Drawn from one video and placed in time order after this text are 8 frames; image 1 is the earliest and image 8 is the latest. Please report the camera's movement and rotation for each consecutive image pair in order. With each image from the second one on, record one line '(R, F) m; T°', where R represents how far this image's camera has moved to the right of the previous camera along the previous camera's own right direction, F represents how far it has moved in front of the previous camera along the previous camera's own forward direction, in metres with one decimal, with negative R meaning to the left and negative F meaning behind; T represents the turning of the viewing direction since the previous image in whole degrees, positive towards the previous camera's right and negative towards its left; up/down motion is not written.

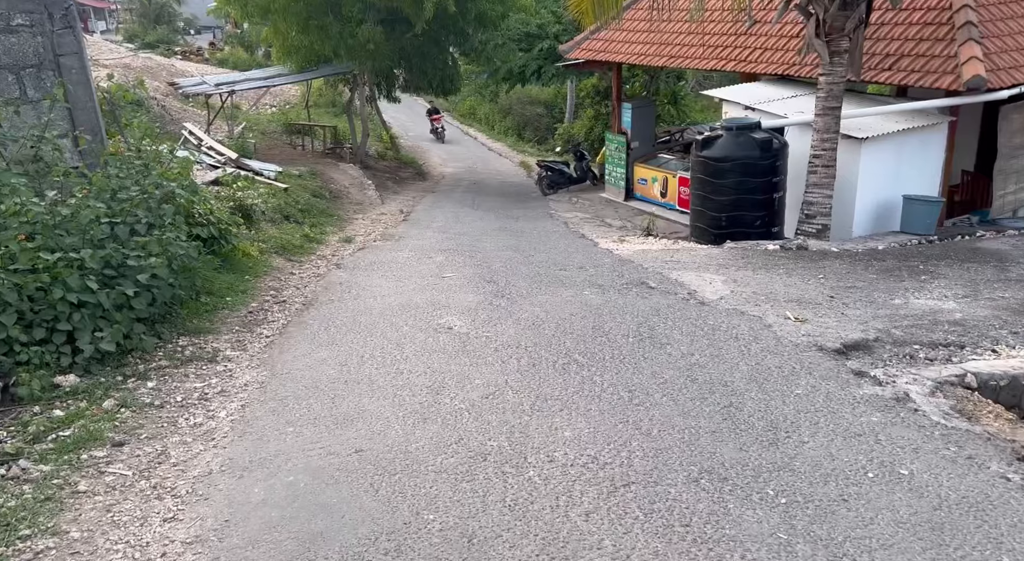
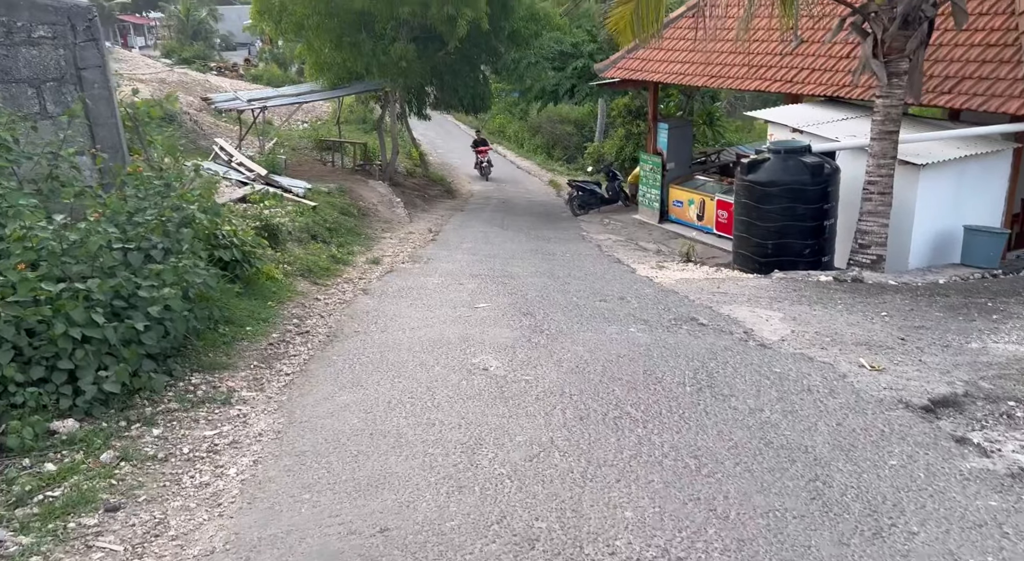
(-0.1, +0.4) m; -2°
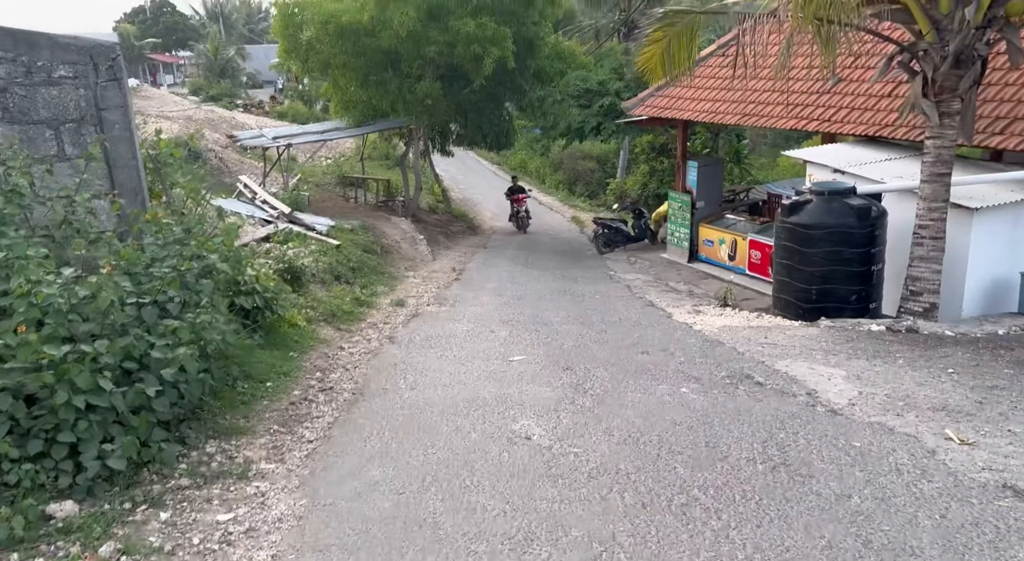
(-0.1, +0.4) m; -1°
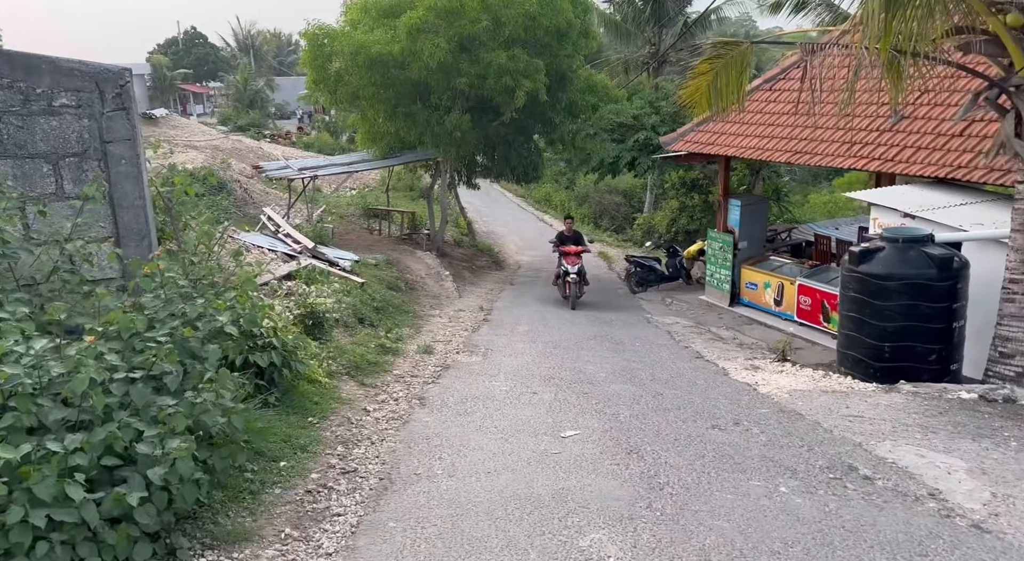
(-0.2, +0.8) m; -1°
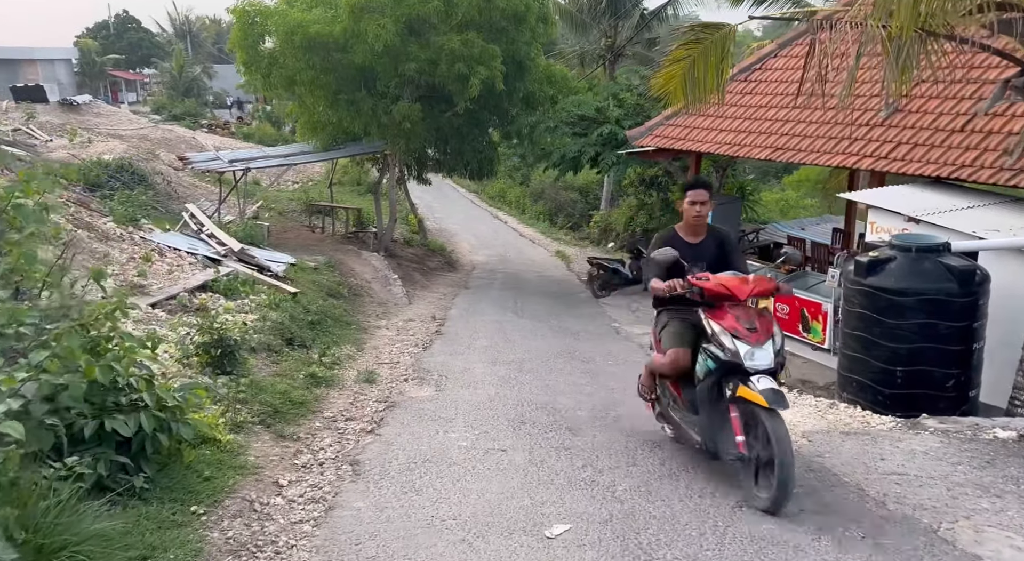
(-0.1, +1.5) m; +3°
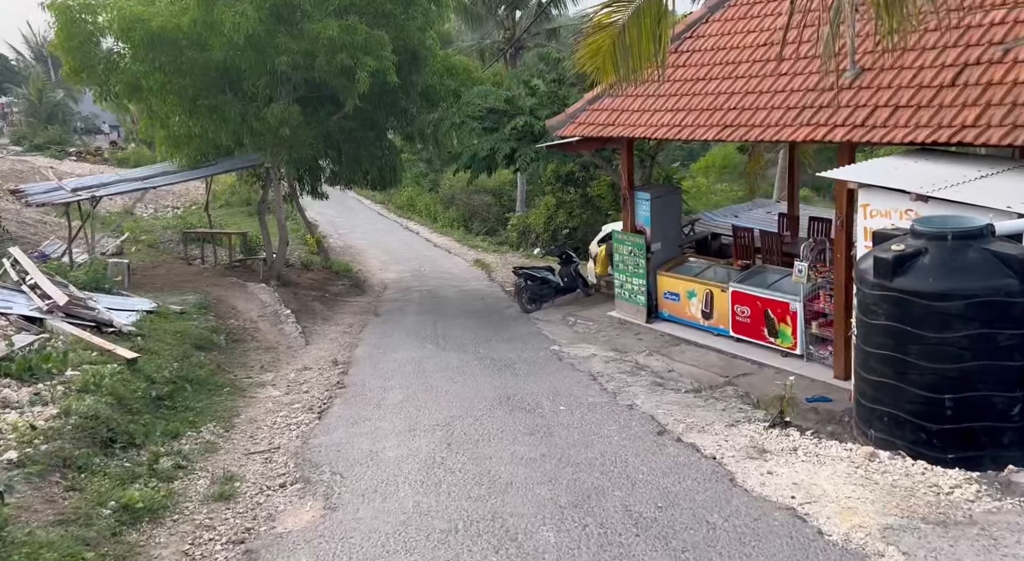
(0.0, +2.5) m; +5°
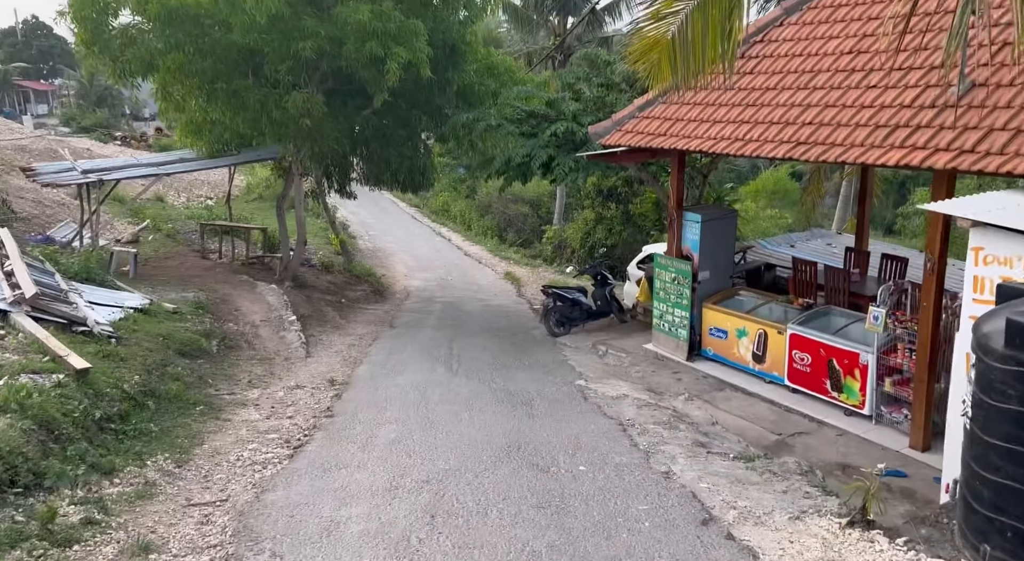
(+0.1, +1.4) m; -2°
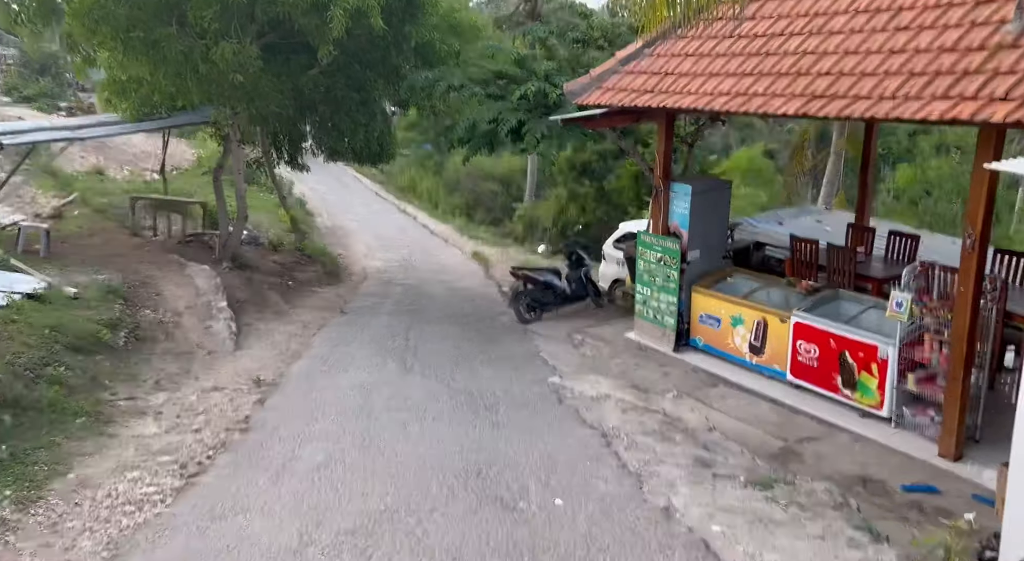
(+0.1, +1.7) m; +2°
